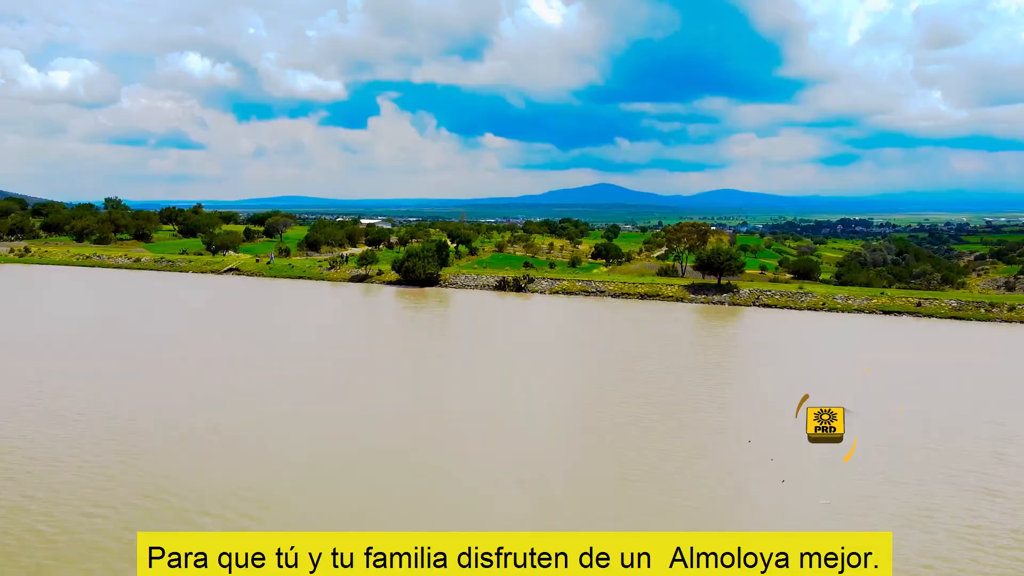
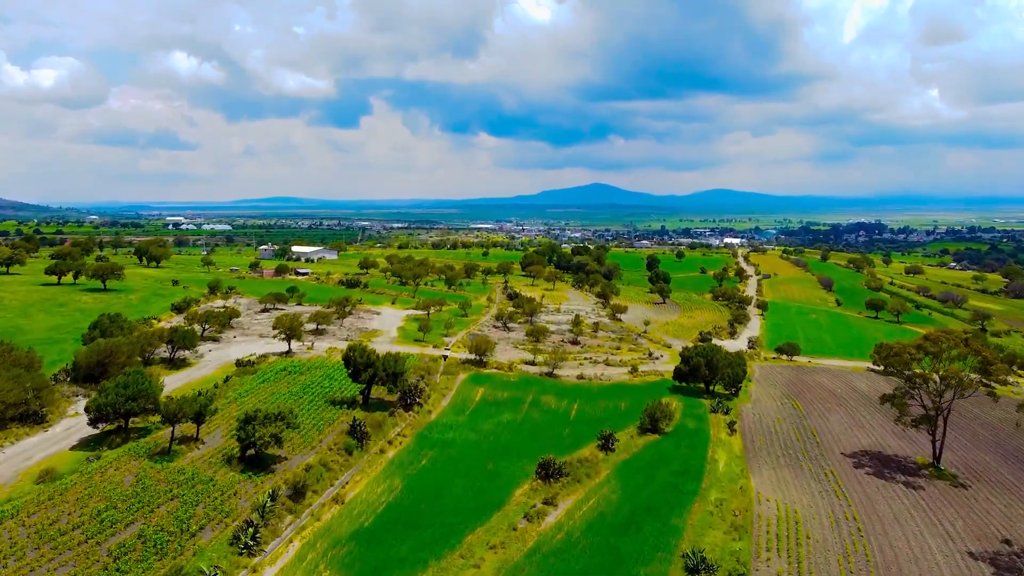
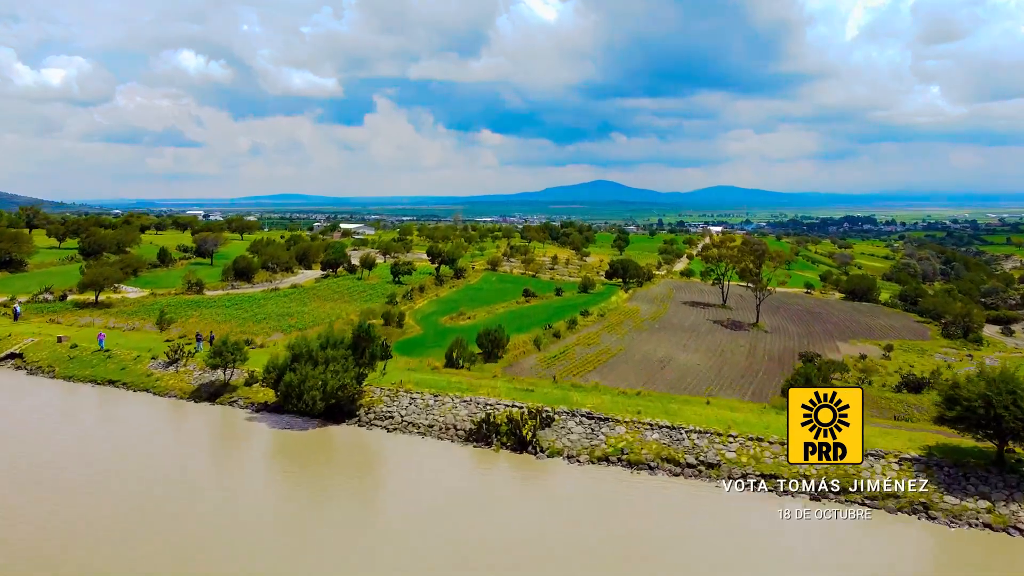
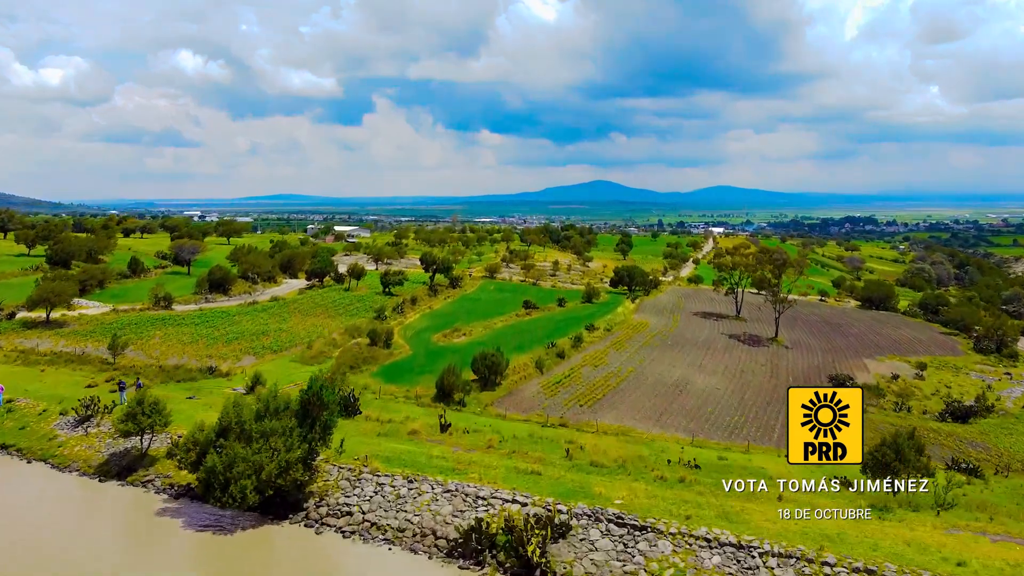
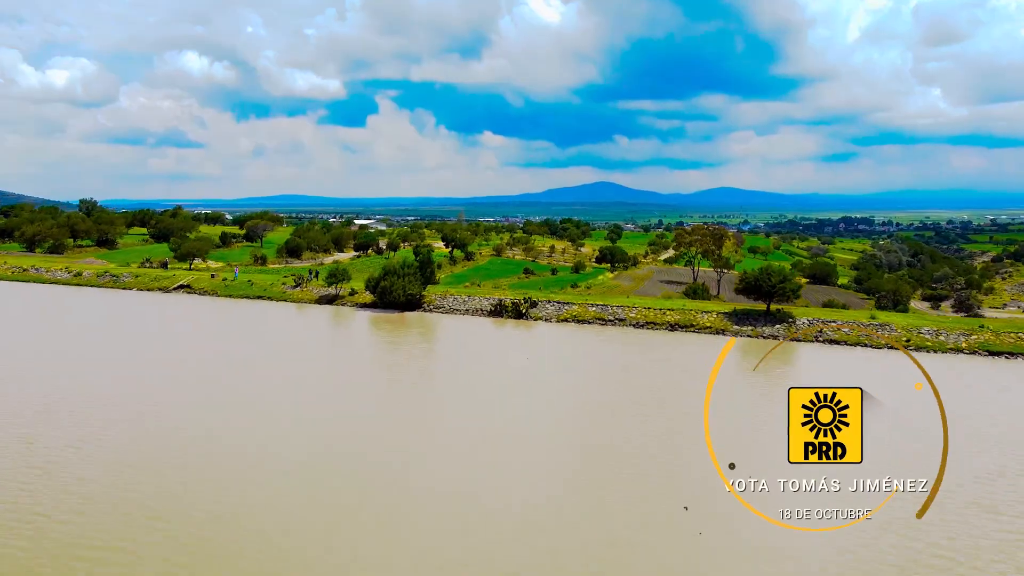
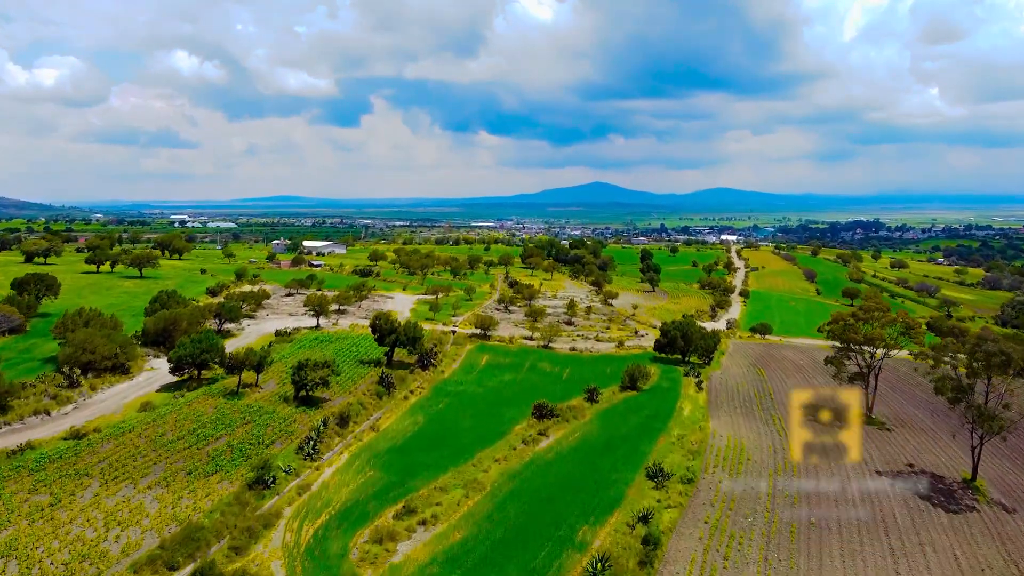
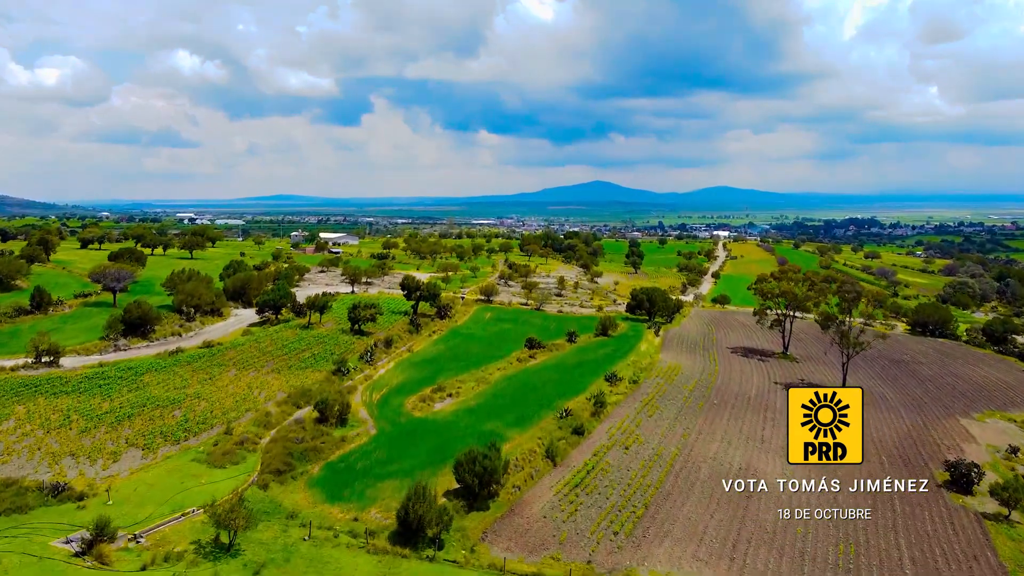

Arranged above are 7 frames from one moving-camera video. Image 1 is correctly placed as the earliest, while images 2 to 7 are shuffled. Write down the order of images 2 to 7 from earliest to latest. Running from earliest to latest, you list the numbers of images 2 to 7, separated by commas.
5, 3, 4, 7, 6, 2
